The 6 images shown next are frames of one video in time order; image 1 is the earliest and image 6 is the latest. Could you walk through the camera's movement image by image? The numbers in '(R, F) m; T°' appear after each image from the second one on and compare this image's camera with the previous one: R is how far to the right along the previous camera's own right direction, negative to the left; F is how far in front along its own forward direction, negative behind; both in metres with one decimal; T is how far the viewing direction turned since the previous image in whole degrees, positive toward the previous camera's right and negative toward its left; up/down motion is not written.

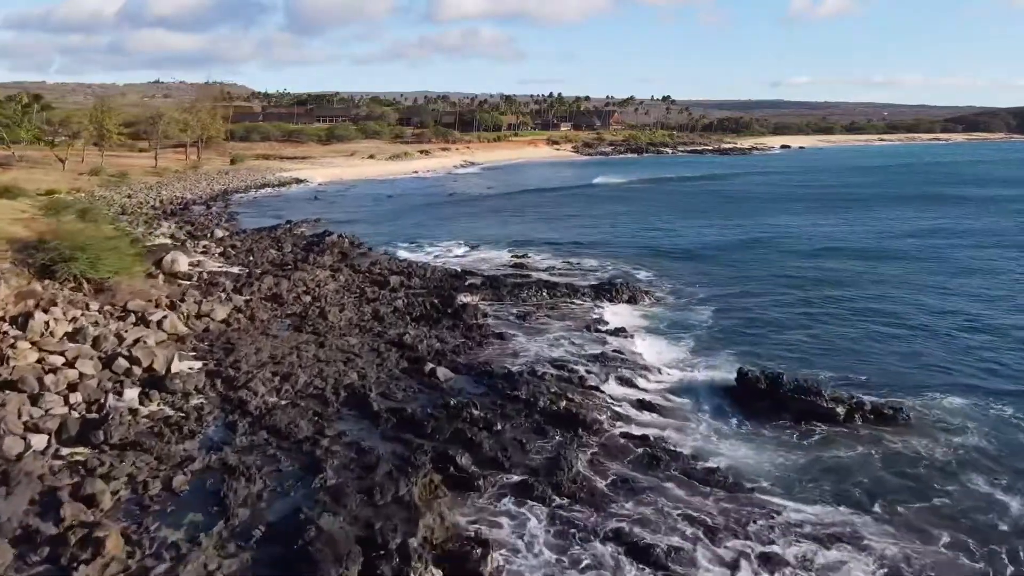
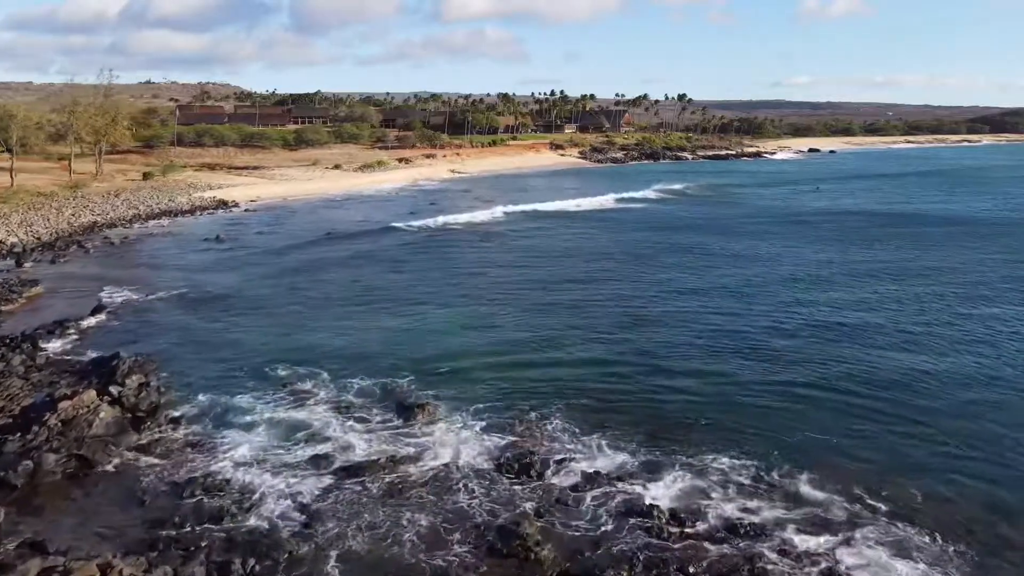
(+0.4, +20.7) m; 0°
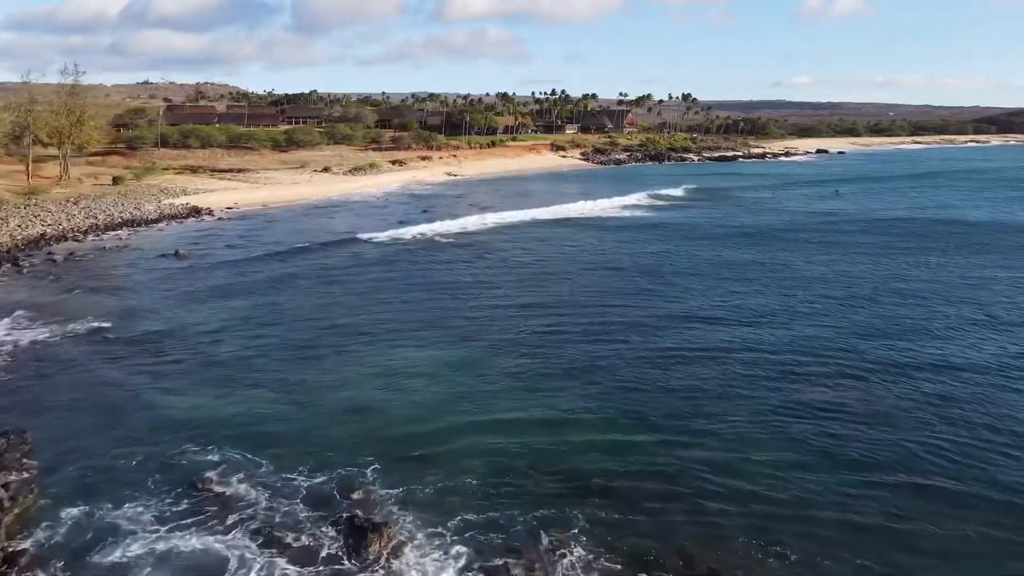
(0.0, +5.2) m; 0°
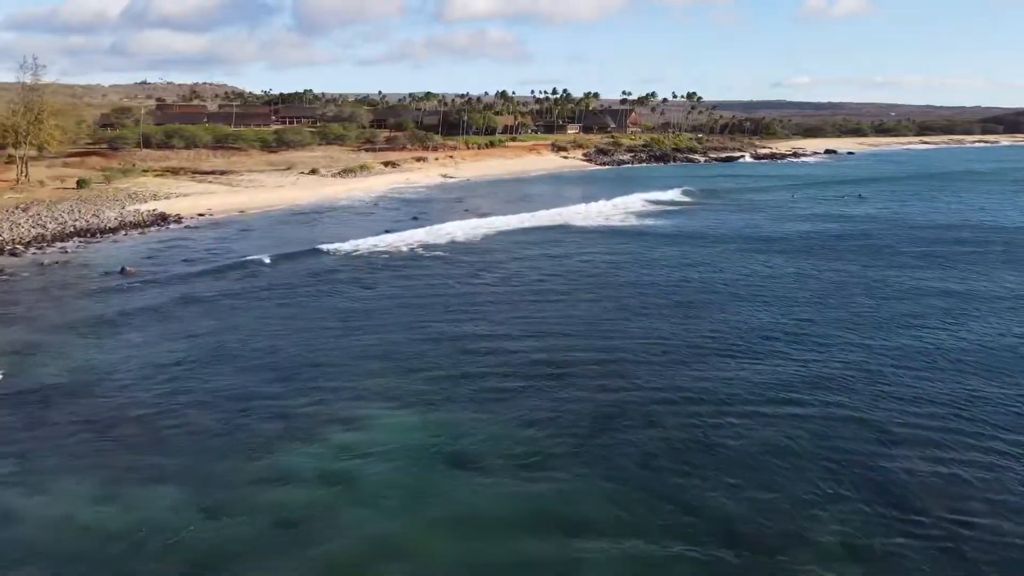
(0.0, +5.3) m; 0°
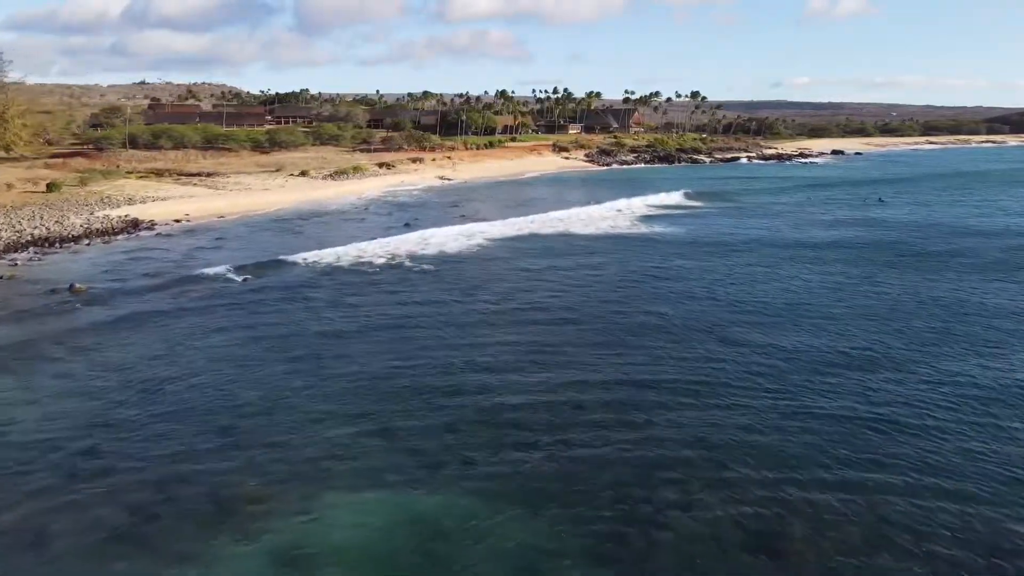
(-0.1, +3.9) m; 0°
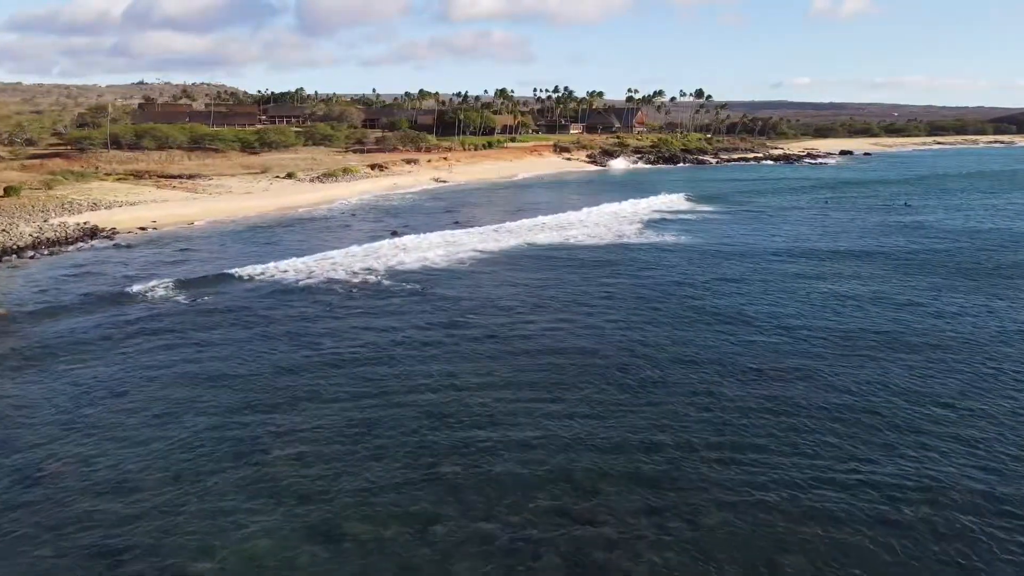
(+0.1, +4.6) m; 0°
